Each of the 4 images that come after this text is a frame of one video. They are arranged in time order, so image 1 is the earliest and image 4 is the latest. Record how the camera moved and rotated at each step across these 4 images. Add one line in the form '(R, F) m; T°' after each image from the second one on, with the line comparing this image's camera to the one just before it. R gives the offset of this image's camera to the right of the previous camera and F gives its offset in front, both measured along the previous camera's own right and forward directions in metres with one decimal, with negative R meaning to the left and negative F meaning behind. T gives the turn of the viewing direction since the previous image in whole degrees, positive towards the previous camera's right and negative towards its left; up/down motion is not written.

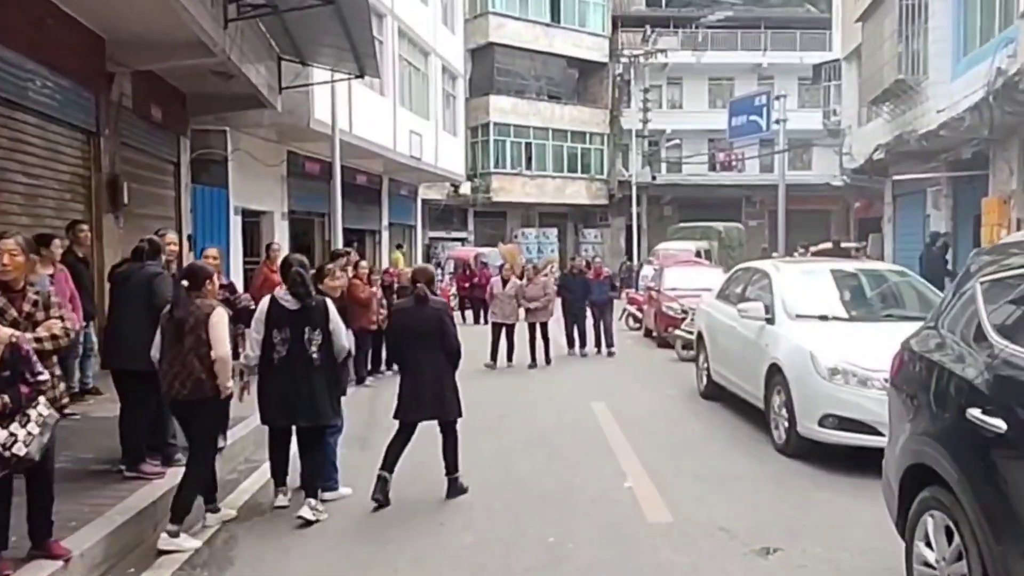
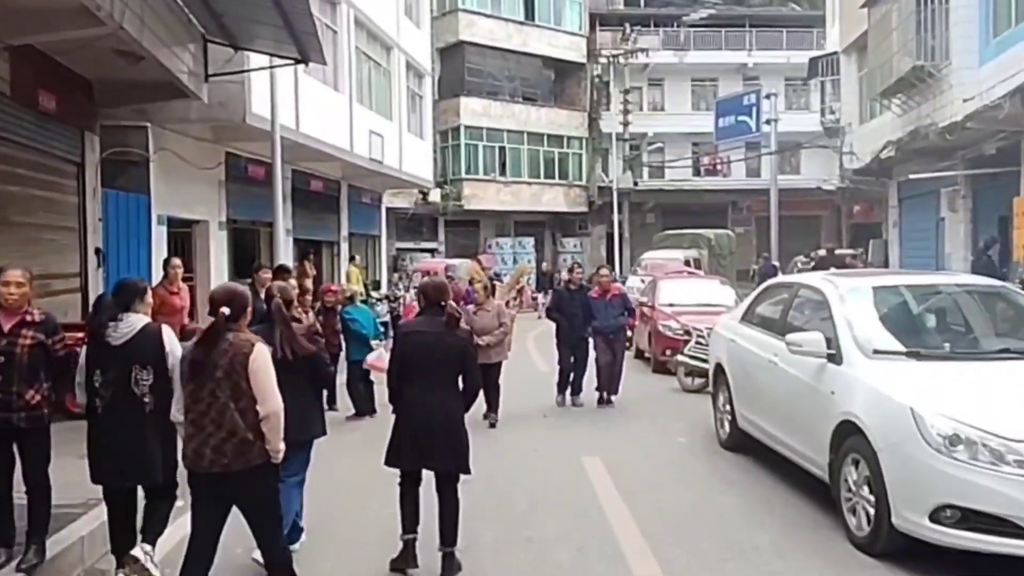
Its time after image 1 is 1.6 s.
(+0.1, +2.4) m; +2°
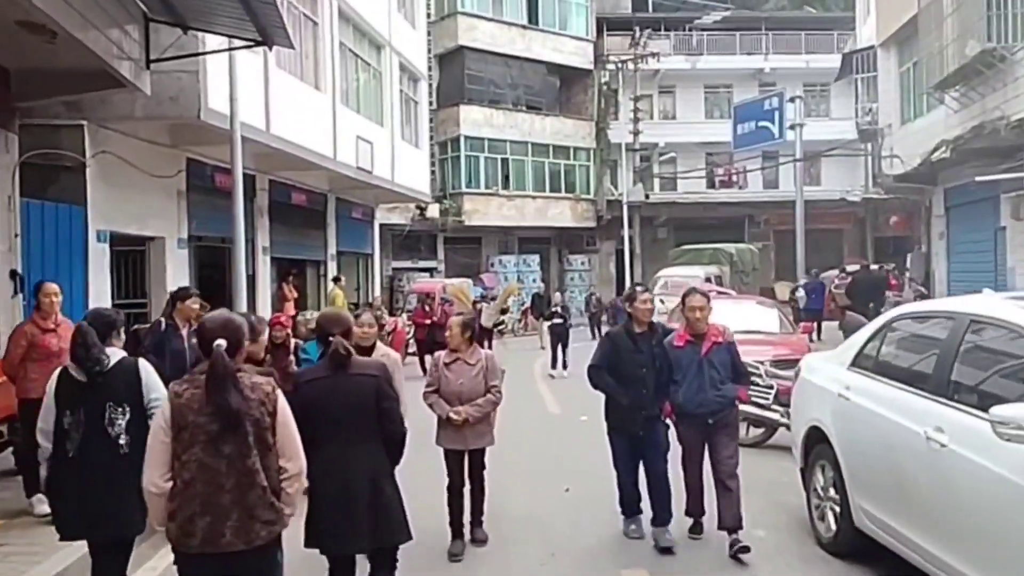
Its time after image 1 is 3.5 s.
(0.0, +2.4) m; 0°
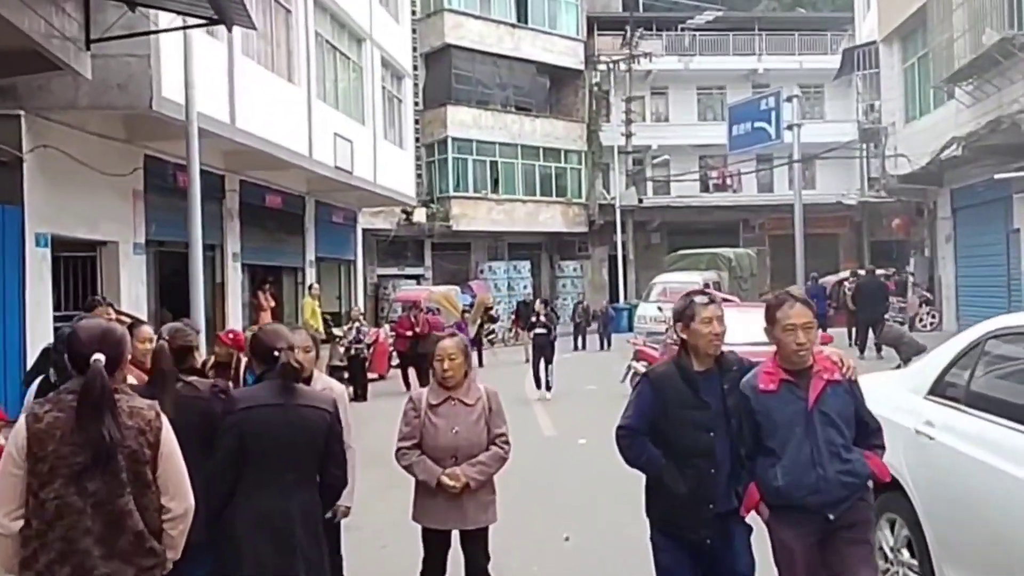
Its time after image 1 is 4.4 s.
(0.0, +1.2) m; +1°
